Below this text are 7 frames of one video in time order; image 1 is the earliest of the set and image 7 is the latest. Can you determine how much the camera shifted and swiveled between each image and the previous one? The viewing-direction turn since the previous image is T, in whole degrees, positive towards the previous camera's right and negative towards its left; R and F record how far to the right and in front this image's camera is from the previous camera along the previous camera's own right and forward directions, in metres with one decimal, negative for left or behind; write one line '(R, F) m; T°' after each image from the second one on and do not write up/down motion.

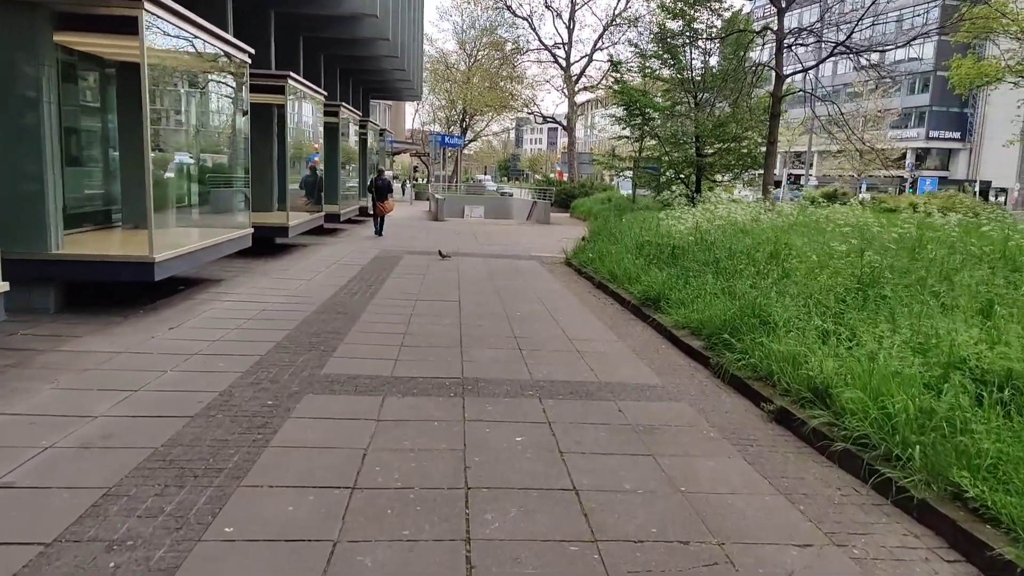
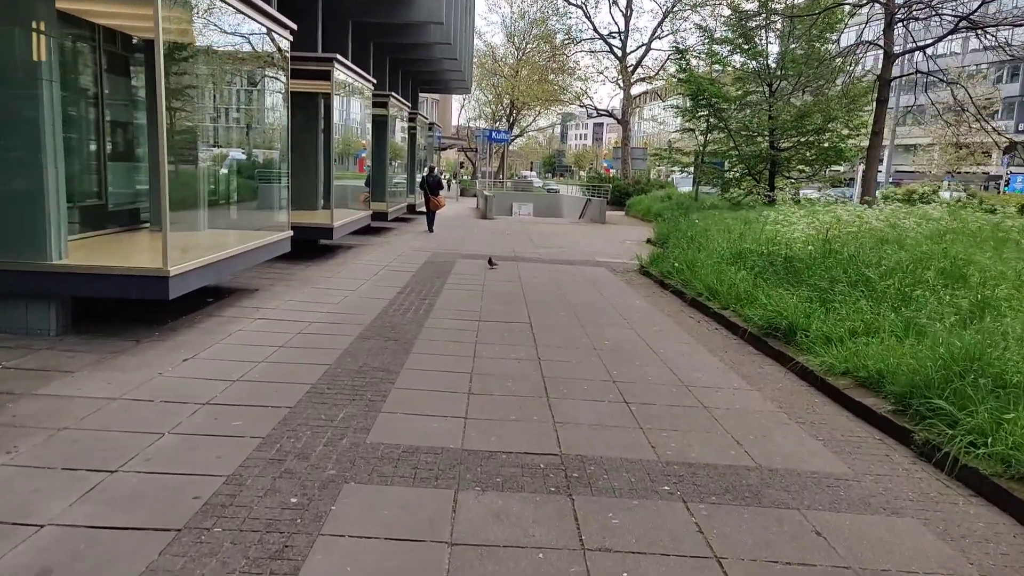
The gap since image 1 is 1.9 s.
(-0.5, +1.6) m; -4°
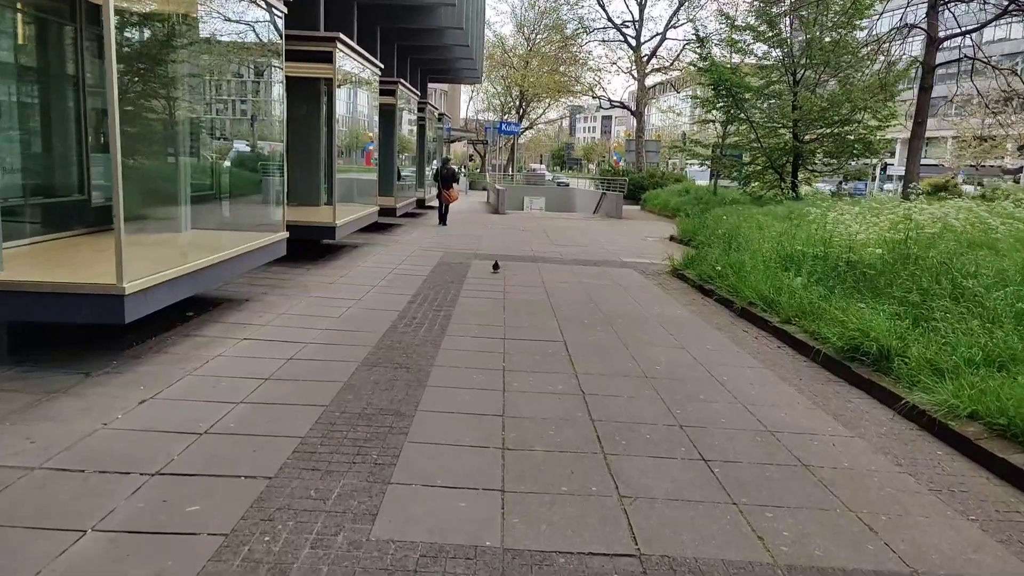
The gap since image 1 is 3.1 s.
(-0.2, +1.1) m; -1°
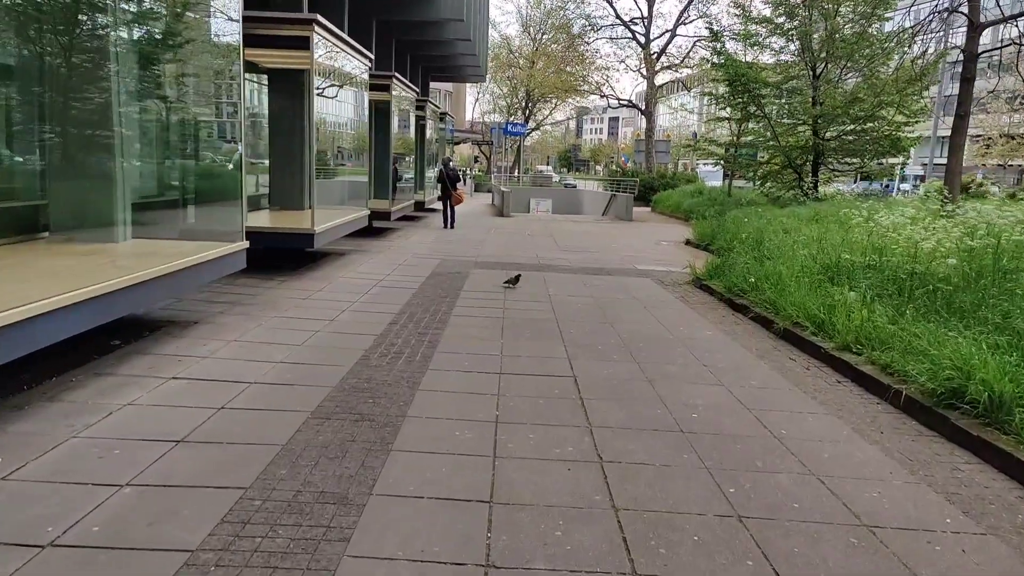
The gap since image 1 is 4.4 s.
(+0.1, +1.2) m; -1°
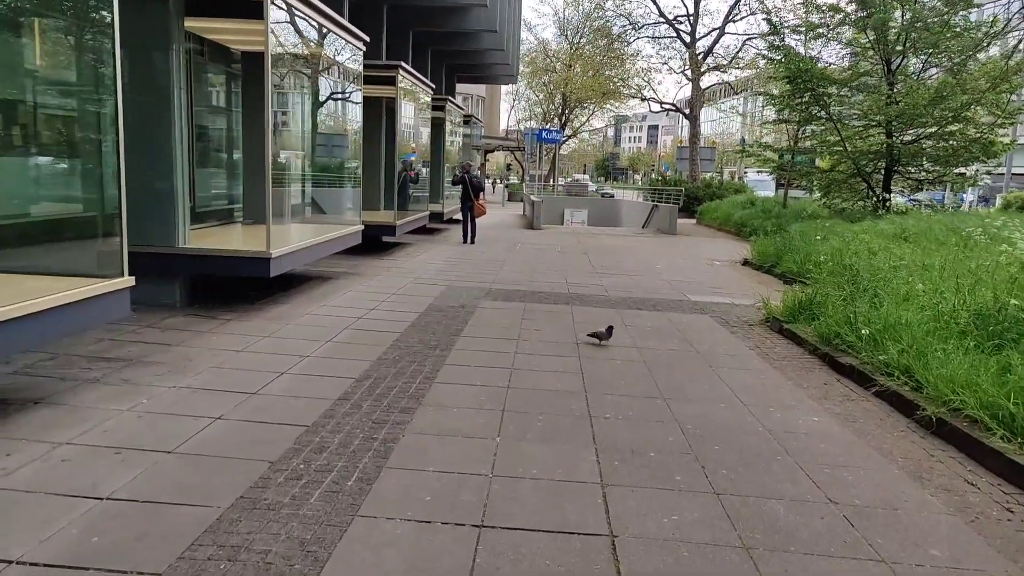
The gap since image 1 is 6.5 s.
(+0.2, +2.2) m; -3°
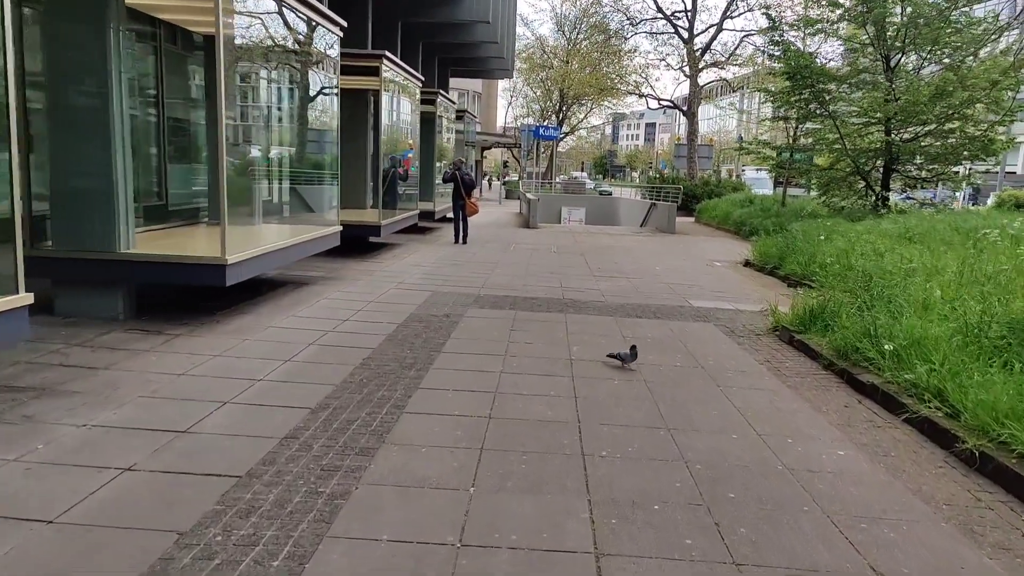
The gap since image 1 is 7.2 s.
(+0.1, +0.7) m; 0°
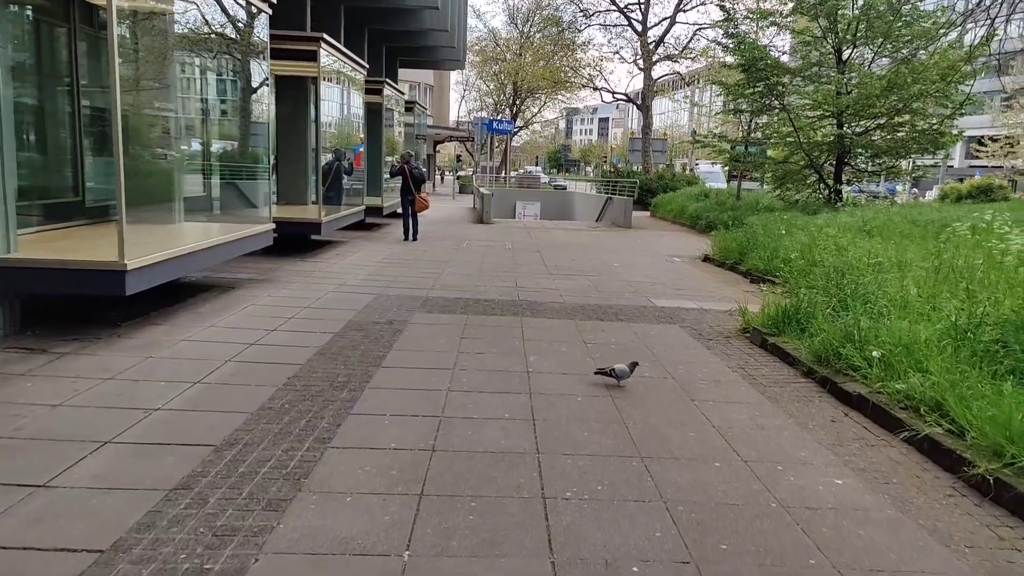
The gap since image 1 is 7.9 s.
(+0.1, +0.7) m; +4°
